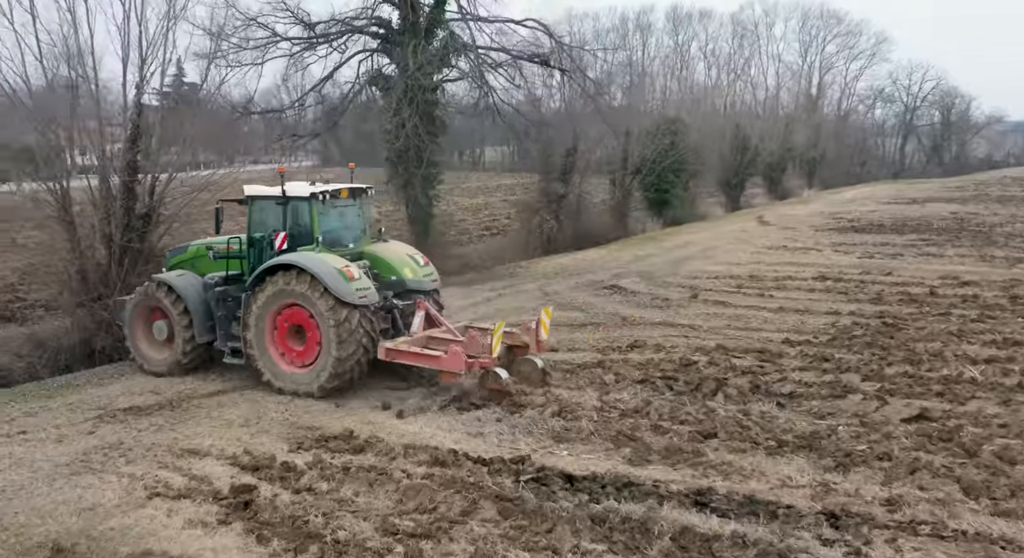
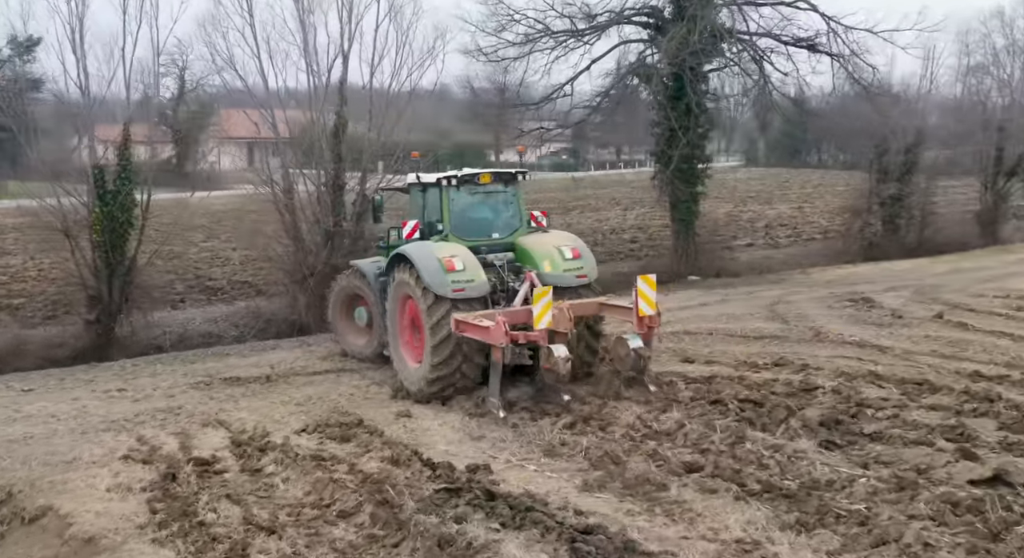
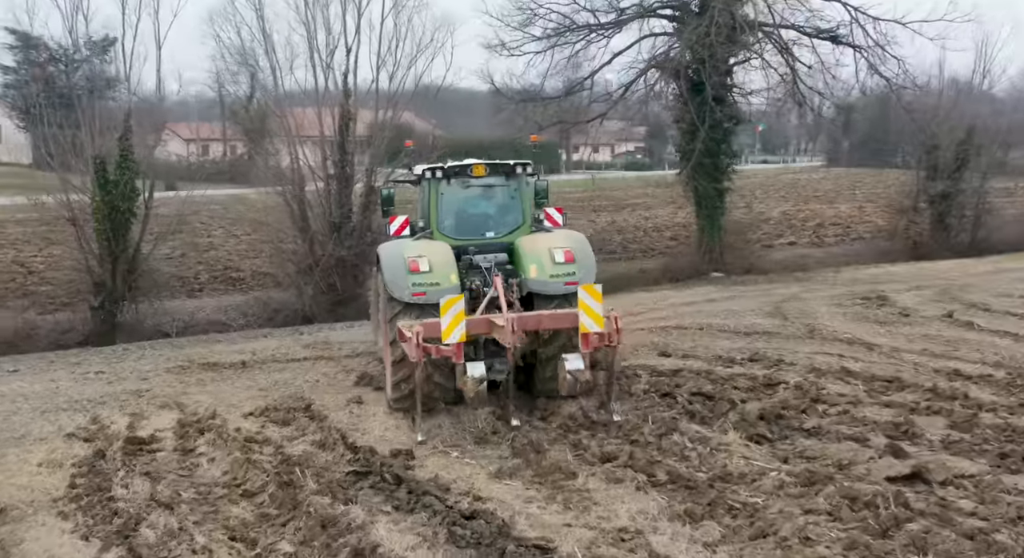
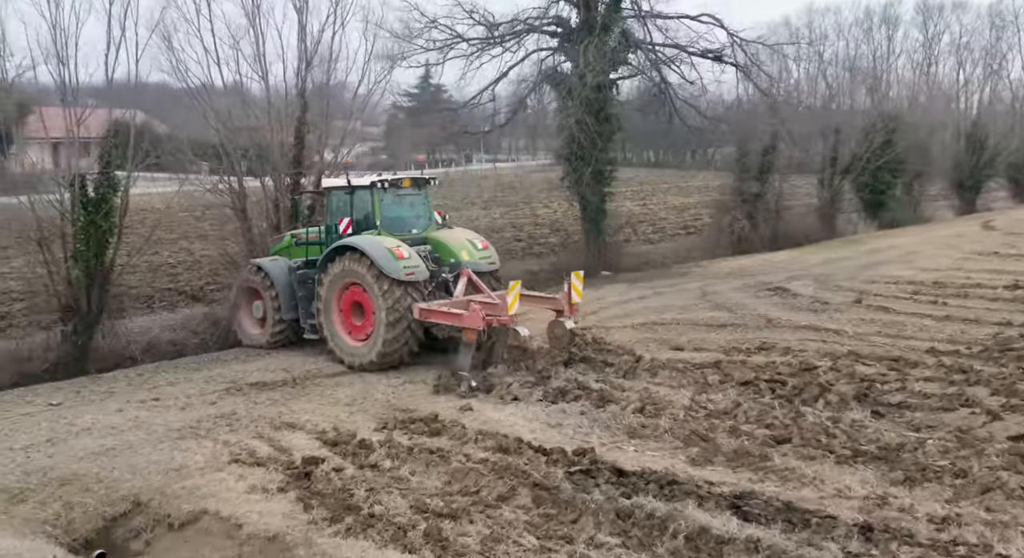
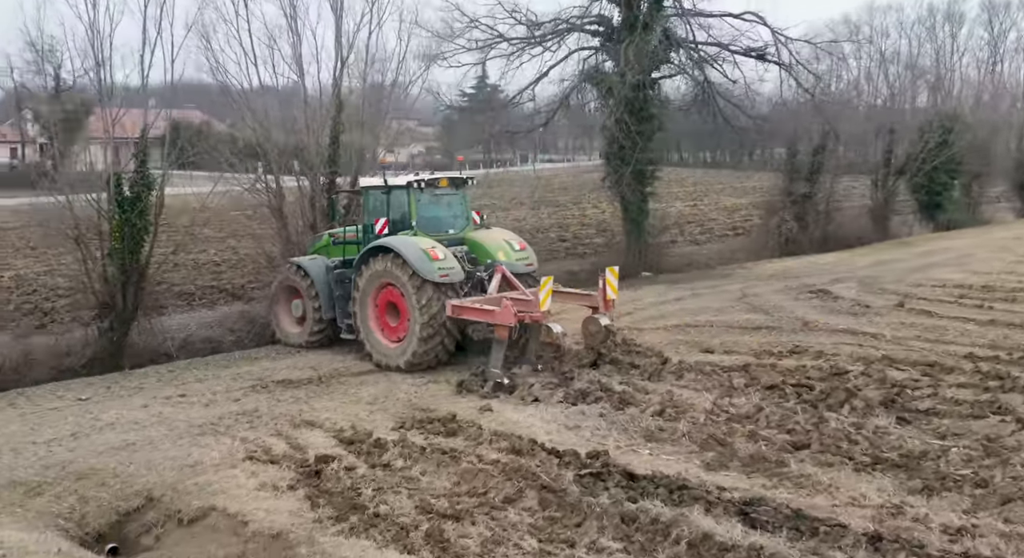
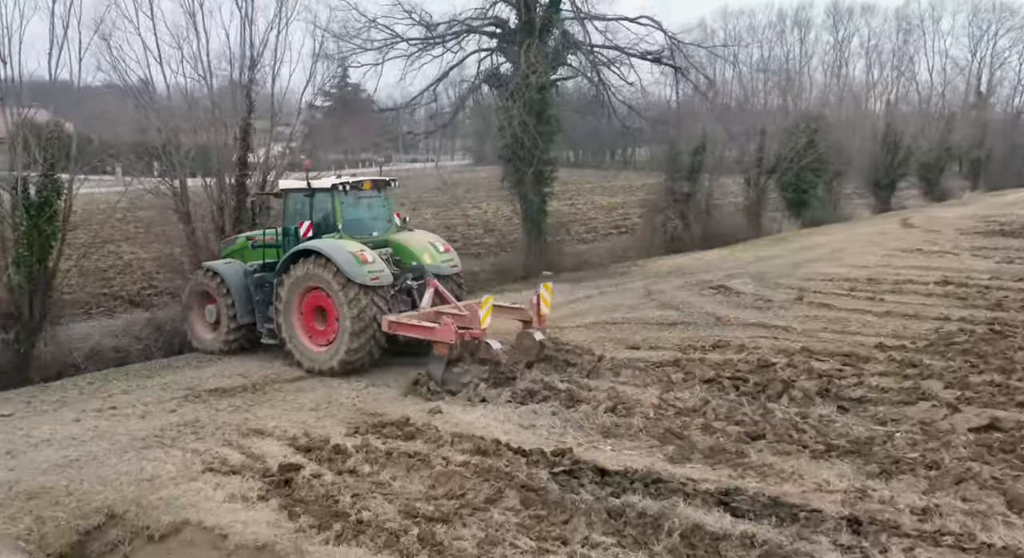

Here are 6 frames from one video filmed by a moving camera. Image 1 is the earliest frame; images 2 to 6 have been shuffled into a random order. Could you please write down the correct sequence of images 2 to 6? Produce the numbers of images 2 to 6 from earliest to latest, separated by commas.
6, 4, 5, 2, 3
